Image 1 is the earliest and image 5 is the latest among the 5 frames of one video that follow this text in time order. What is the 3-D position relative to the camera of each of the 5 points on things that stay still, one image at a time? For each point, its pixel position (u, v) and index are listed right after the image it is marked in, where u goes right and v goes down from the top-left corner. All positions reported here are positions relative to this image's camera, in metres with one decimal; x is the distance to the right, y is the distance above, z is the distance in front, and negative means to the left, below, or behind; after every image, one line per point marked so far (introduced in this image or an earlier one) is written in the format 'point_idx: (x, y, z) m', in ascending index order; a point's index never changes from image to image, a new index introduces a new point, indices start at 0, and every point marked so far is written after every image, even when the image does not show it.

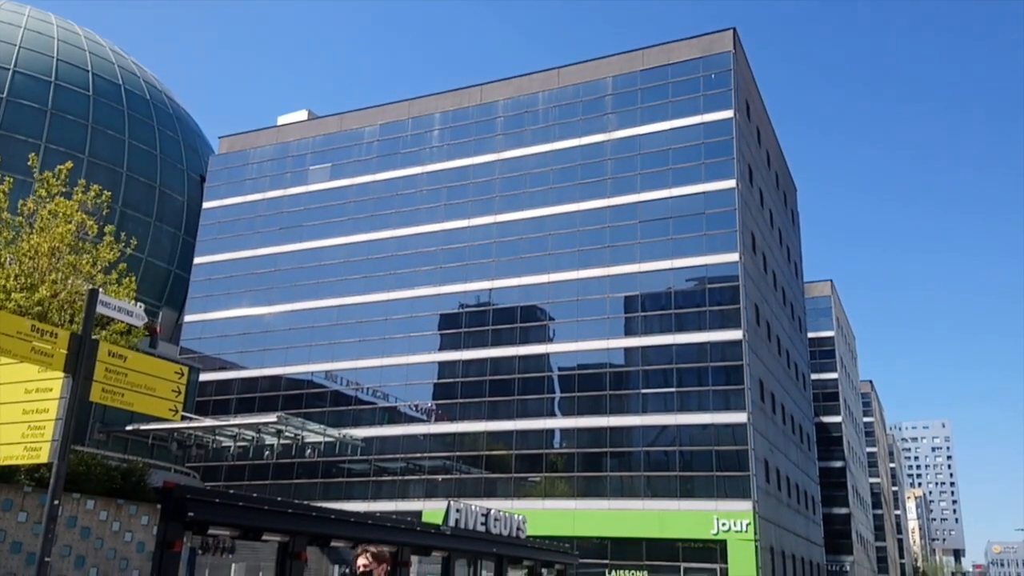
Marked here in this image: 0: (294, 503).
0: (-5.1, -5.2, +18.3) m
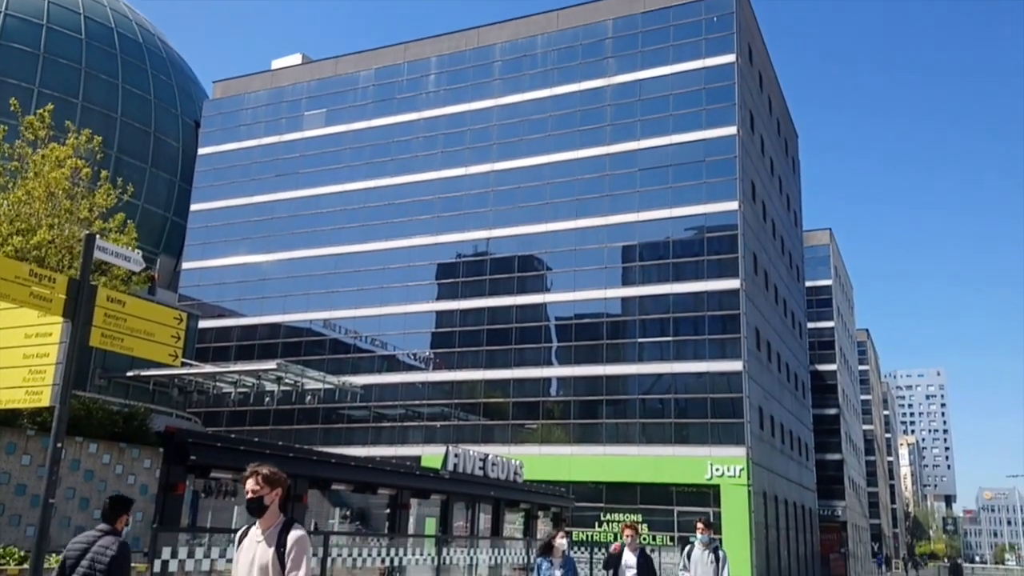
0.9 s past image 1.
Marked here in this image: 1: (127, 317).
0: (-5.2, -3.9, +18.6) m
1: (-5.8, -0.5, +11.5) m
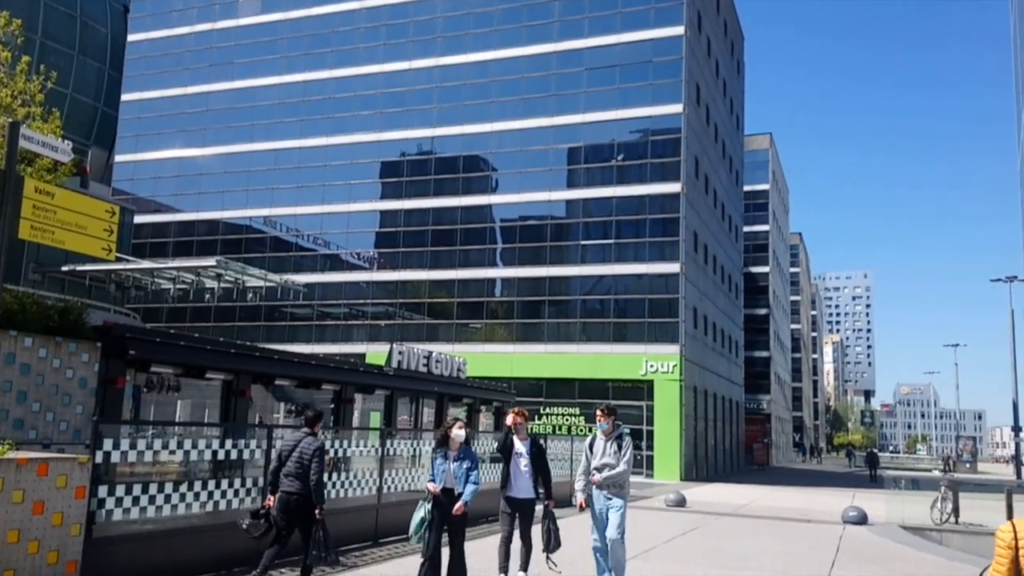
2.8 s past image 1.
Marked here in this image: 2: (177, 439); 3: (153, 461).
0: (-6.8, -1.3, +18.8) m
1: (-6.9, +1.2, +11.3) m
2: (-4.7, -2.2, +11.0) m
3: (-4.9, -2.4, +10.6) m
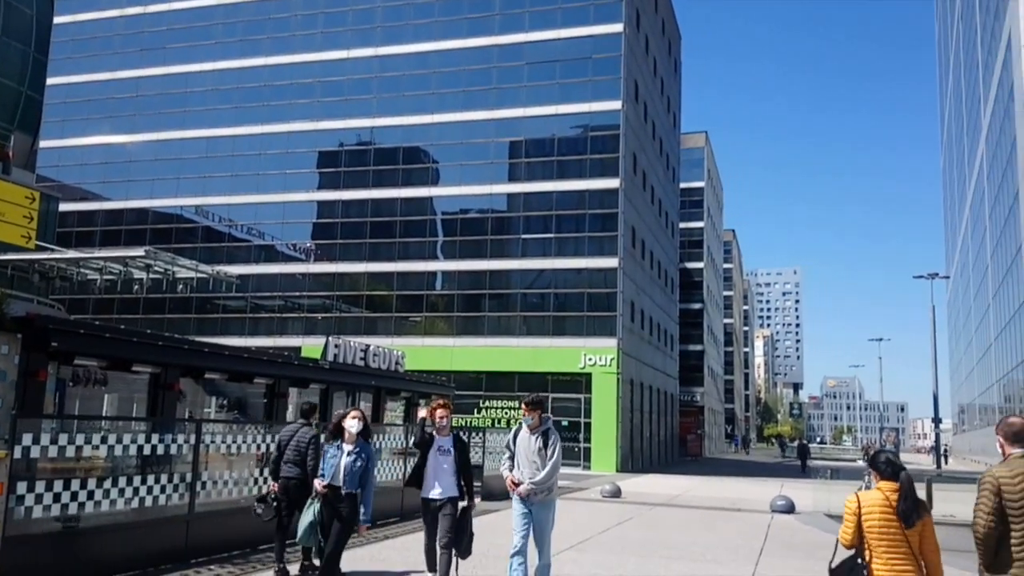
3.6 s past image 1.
0: (-8.5, -1.1, +18.4) m
1: (-8.1, +1.4, +10.9) m
2: (-5.9, -2.0, +10.7) m
3: (-6.0, -2.3, +10.4) m
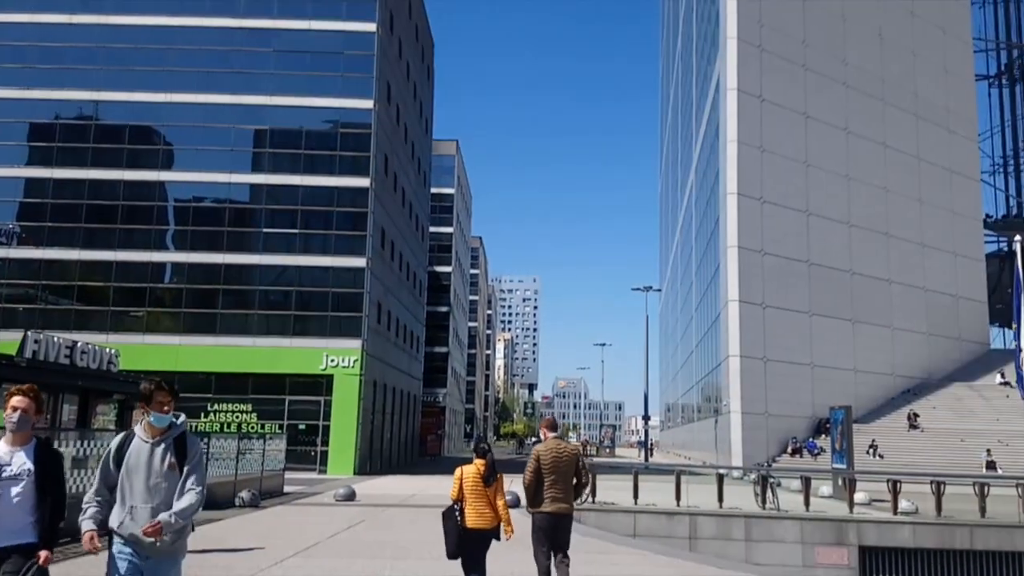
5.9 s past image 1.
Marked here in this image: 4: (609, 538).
0: (-14.9, -0.8, +15.3) m
1: (-12.4, +1.5, +8.2) m
2: (-10.4, -2.0, +8.7) m
3: (-10.4, -2.2, +8.3) m
4: (+2.5, -6.4, +19.4) m
